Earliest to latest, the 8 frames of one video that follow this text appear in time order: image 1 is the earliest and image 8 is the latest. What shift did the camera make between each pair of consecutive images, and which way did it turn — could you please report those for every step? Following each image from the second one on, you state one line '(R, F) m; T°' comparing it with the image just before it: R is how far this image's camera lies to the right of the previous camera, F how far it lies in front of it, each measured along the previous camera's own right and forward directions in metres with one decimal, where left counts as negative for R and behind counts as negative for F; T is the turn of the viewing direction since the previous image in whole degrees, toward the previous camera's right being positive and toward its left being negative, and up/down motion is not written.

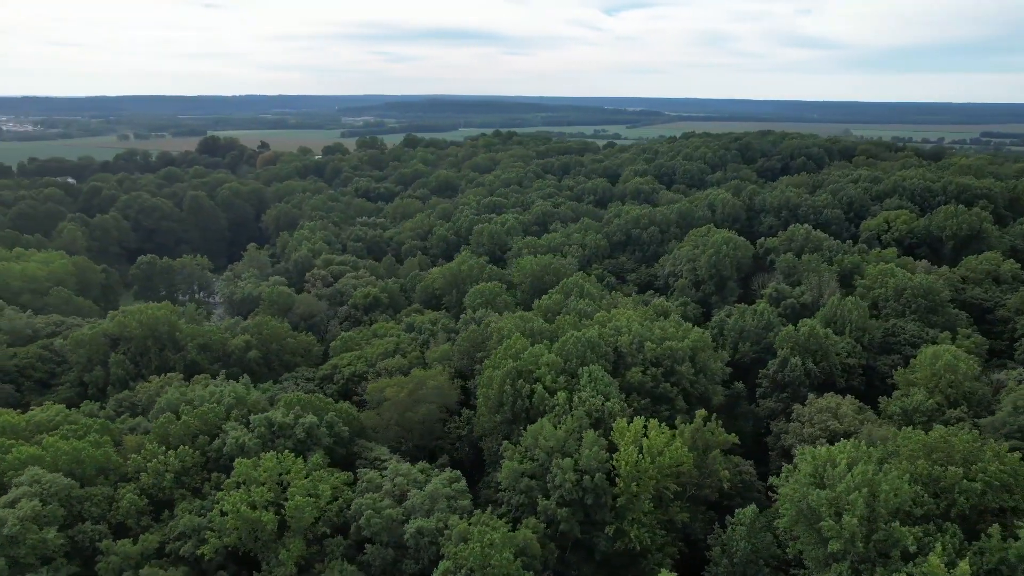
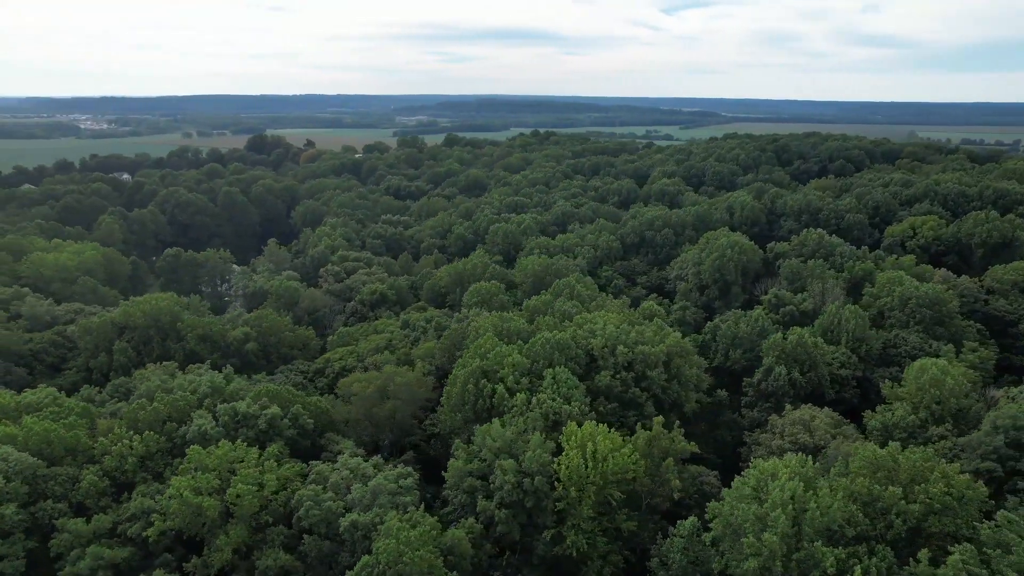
(+4.3, +0.3) m; -4°
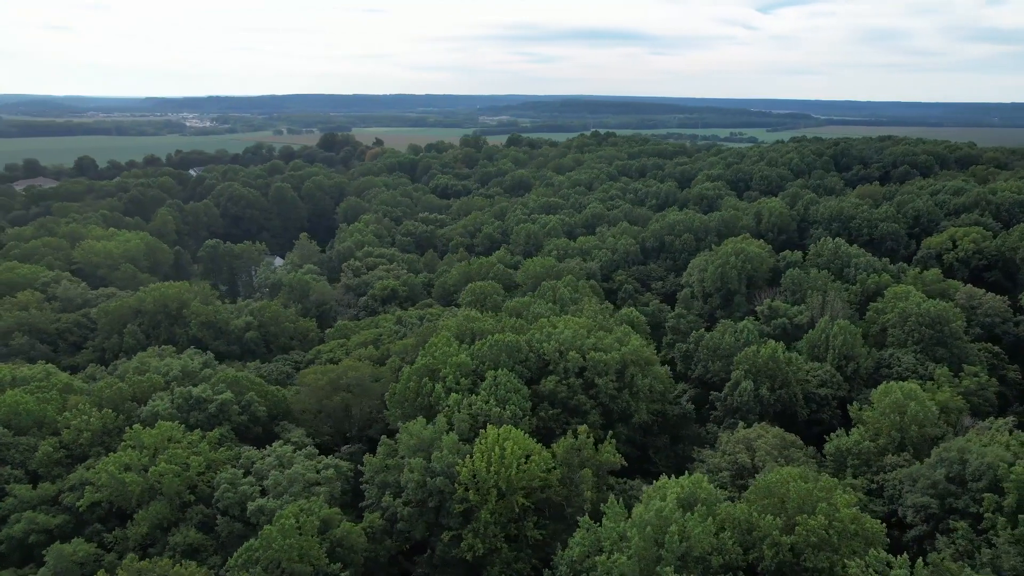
(+6.8, +0.5) m; -7°
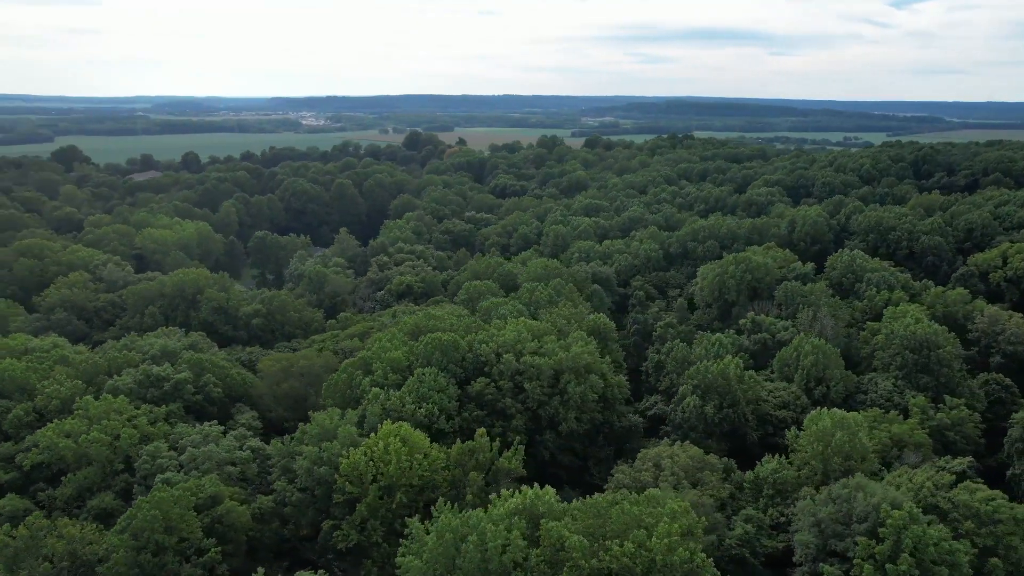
(+8.5, +0.8) m; -9°
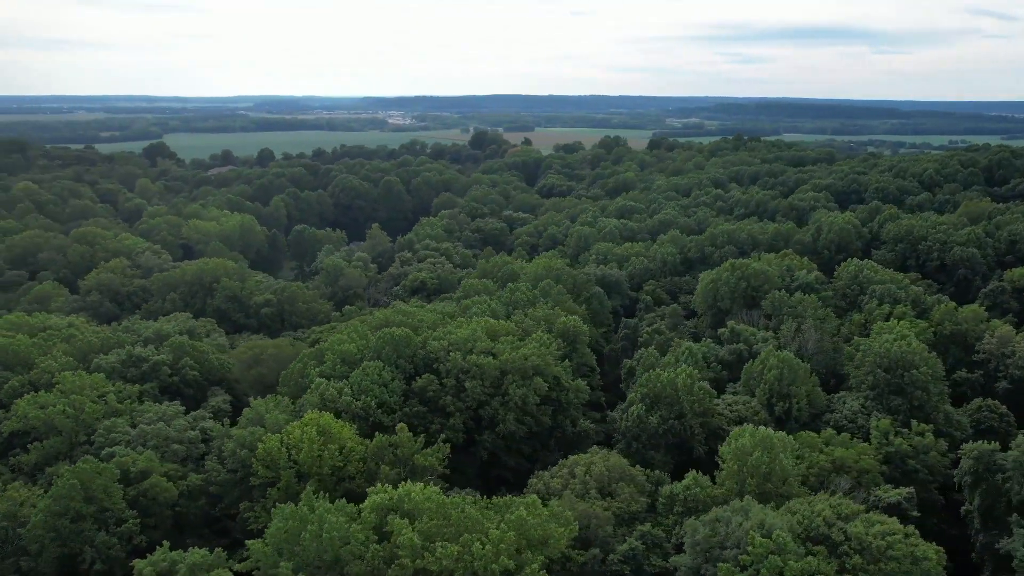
(+6.8, +0.6) m; -7°
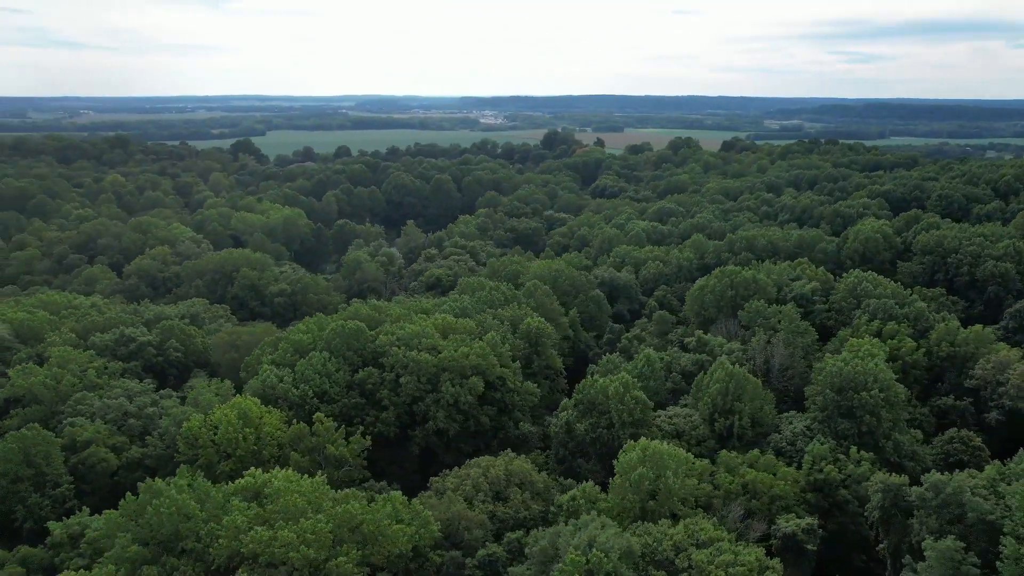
(+7.5, +0.7) m; -8°
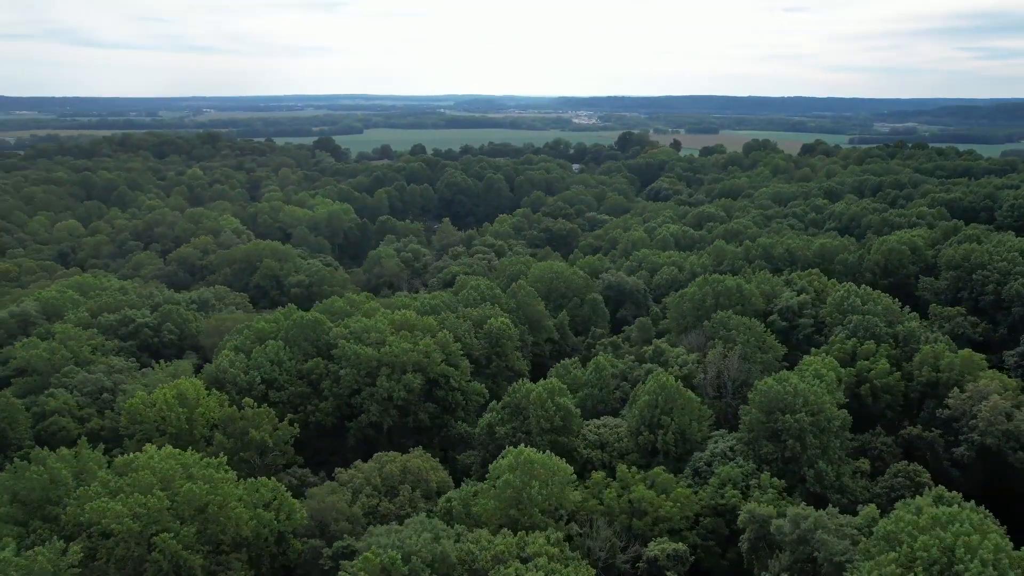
(+7.6, +0.7) m; -8°
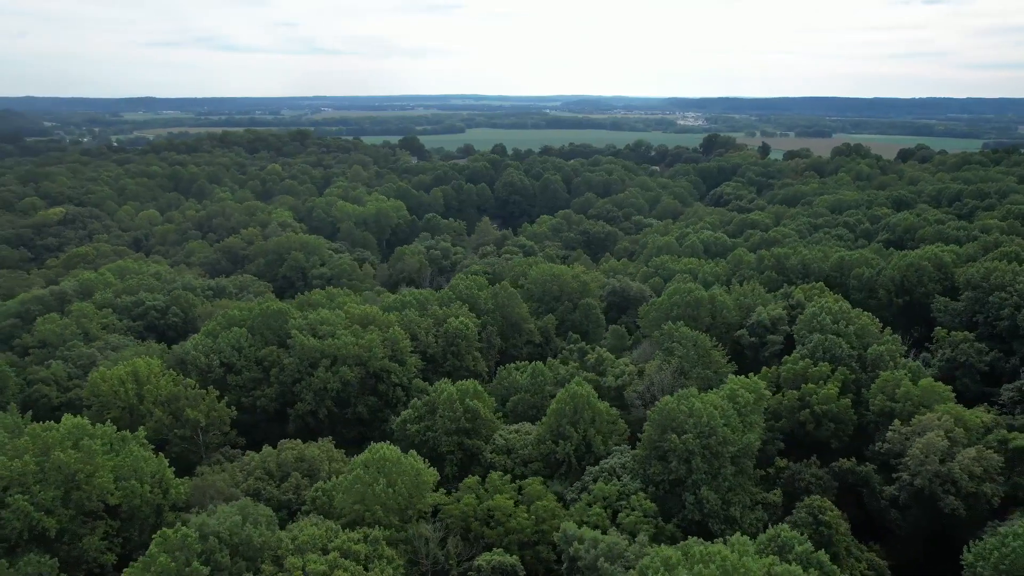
(+8.4, +0.8) m; -9°
